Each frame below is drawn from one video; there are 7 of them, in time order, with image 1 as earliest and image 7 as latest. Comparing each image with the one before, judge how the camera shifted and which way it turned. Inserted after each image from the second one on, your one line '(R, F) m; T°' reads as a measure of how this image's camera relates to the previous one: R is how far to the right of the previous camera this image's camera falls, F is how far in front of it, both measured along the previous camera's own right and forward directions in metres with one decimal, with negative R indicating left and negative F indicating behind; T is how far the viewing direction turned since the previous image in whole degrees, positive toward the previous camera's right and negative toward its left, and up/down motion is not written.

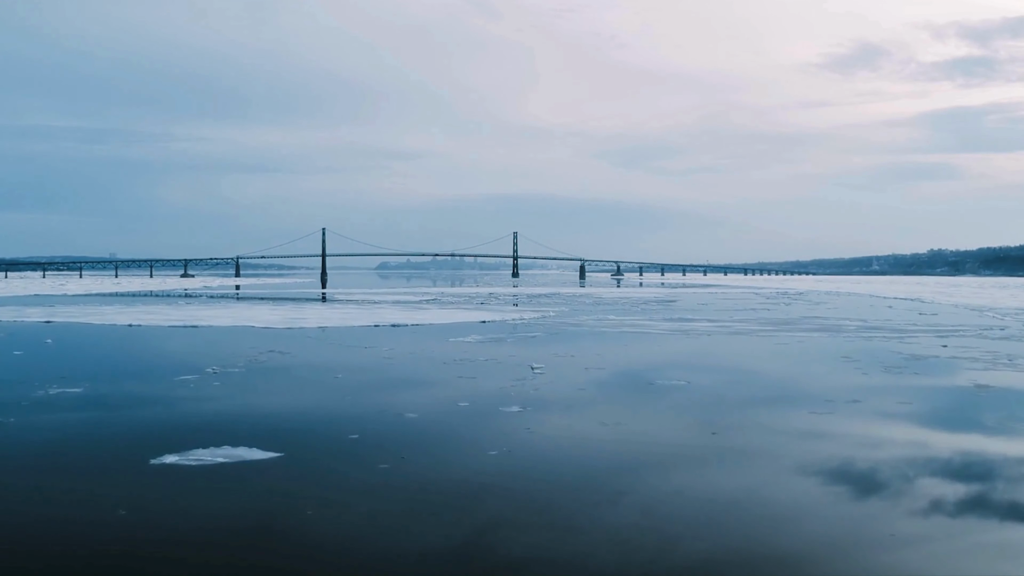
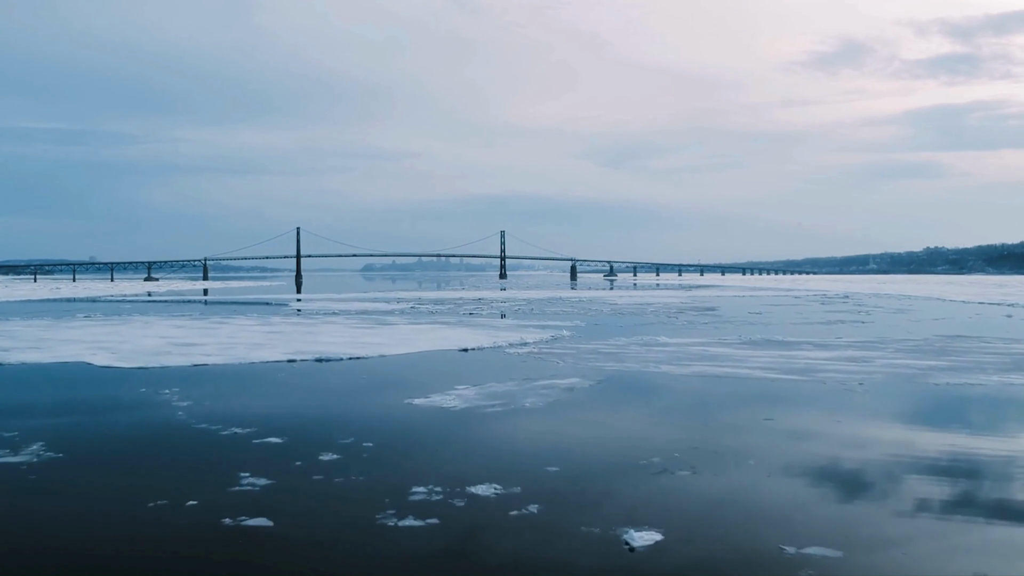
(-0.1, +2.0) m; +1°
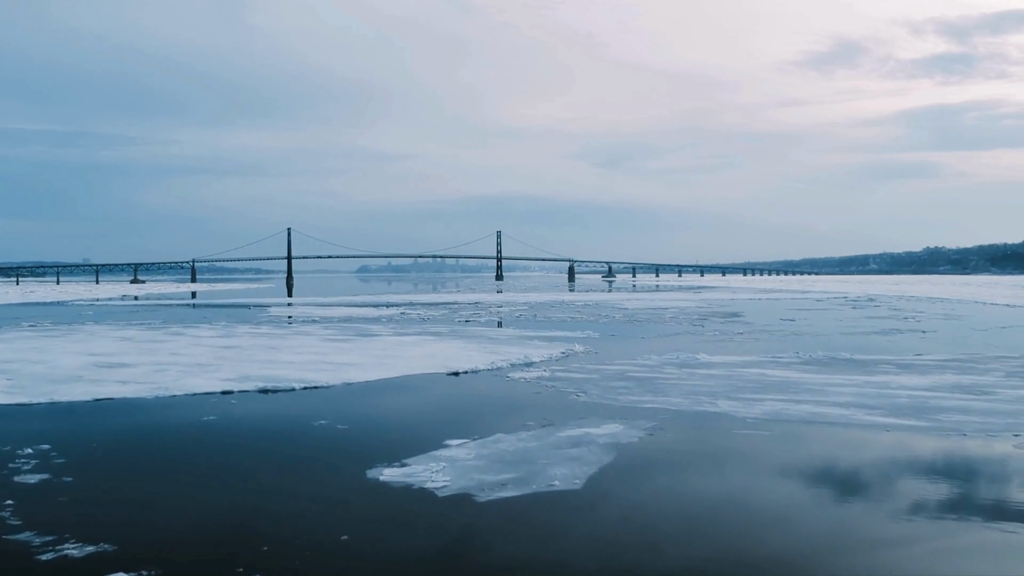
(0.0, +1.0) m; 0°
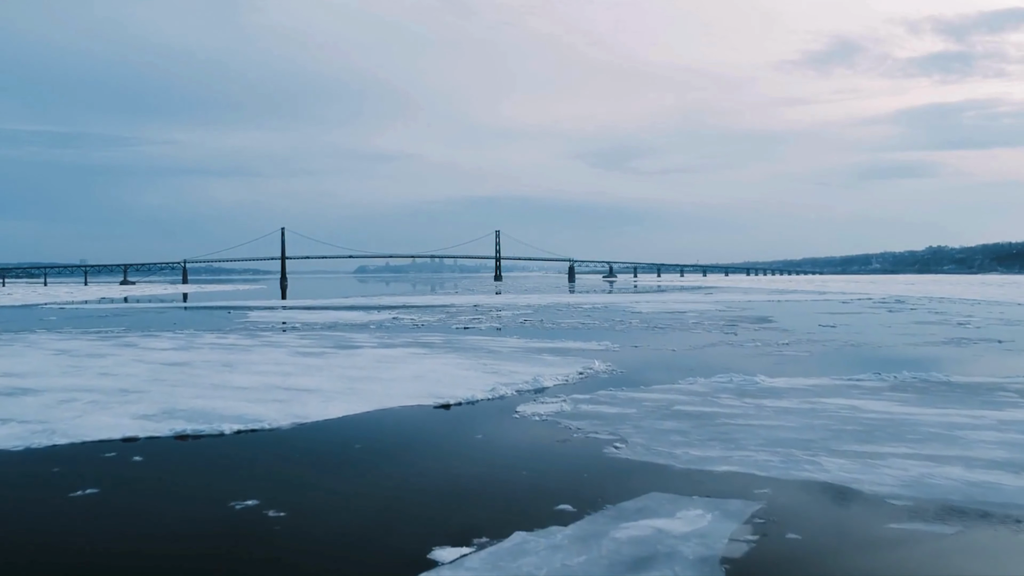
(0.0, +0.9) m; 0°
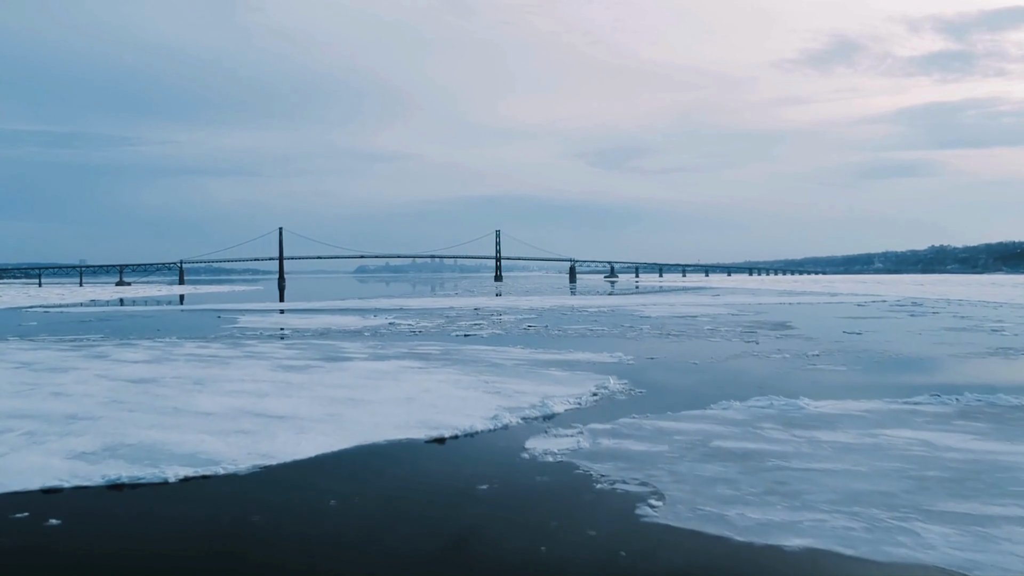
(0.0, +0.4) m; 0°
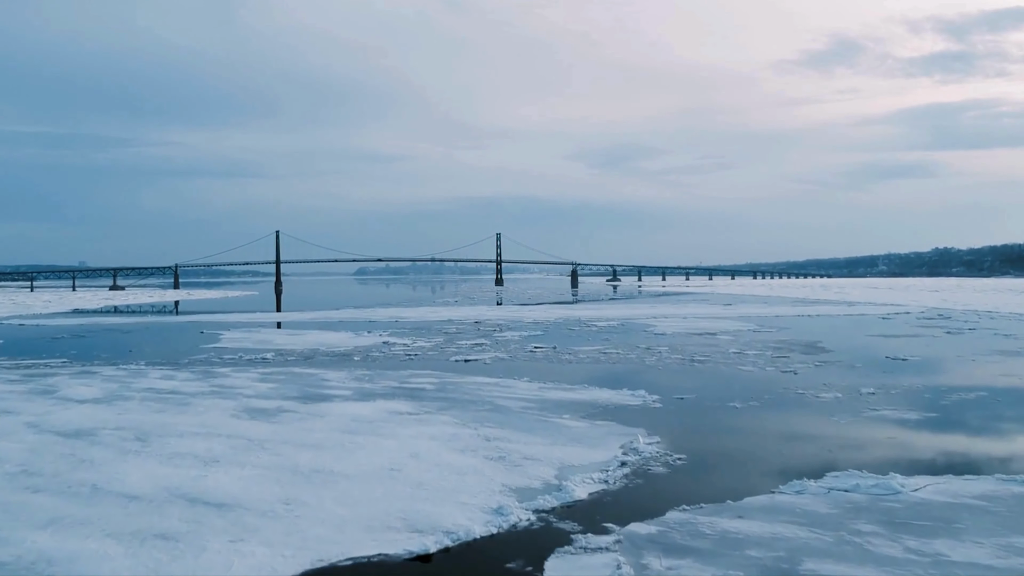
(0.0, +0.7) m; 0°
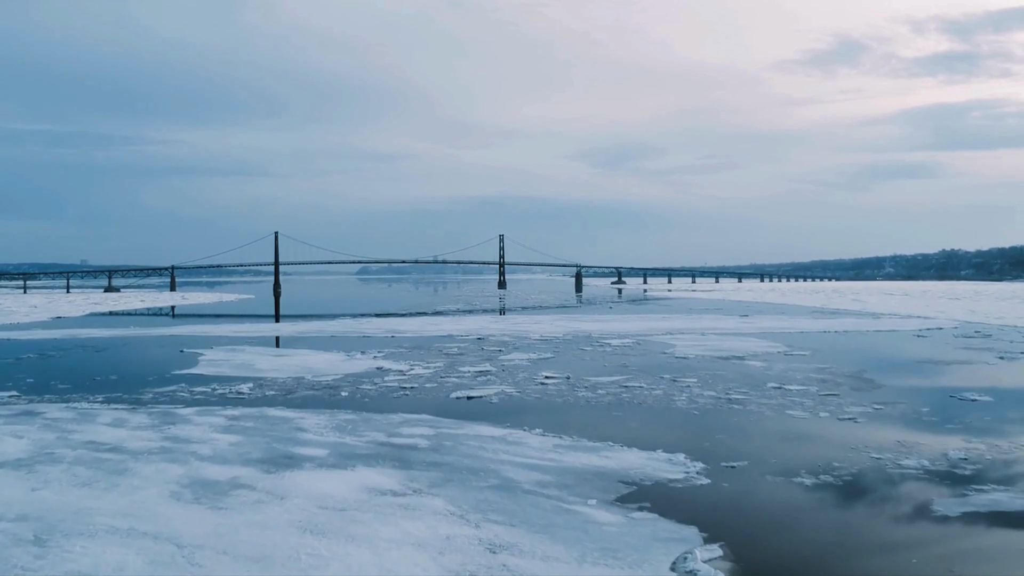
(0.0, +0.8) m; 0°
